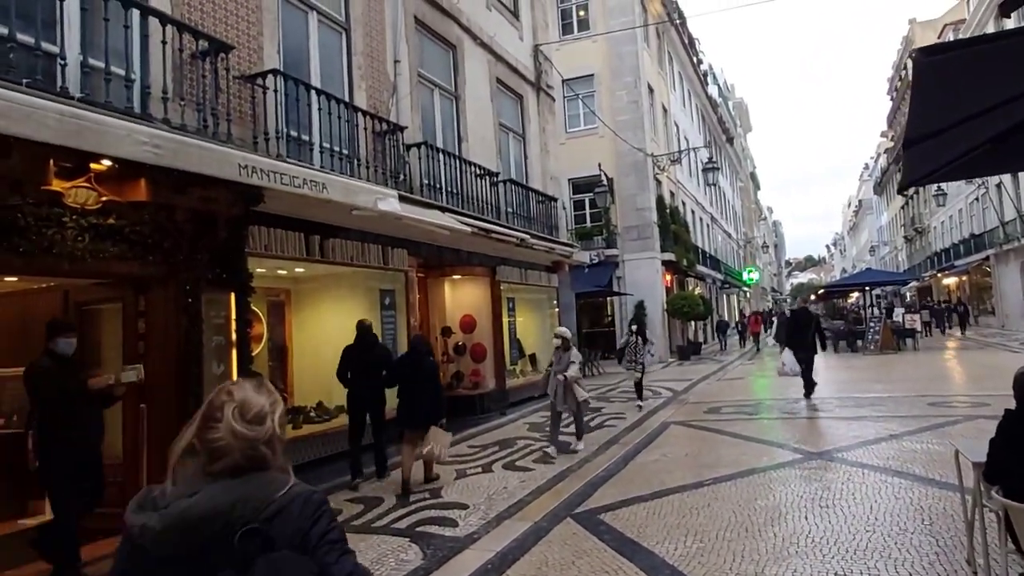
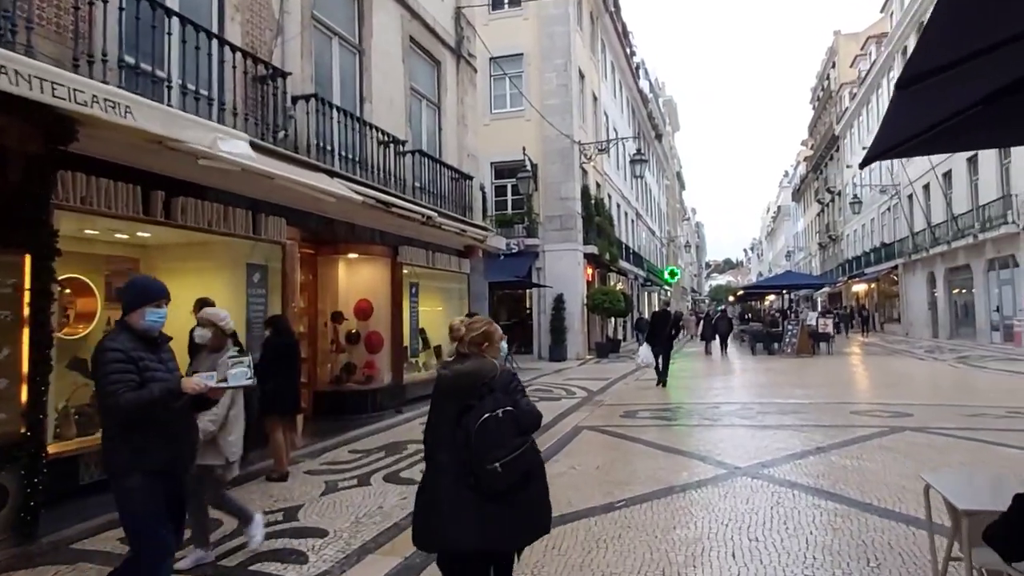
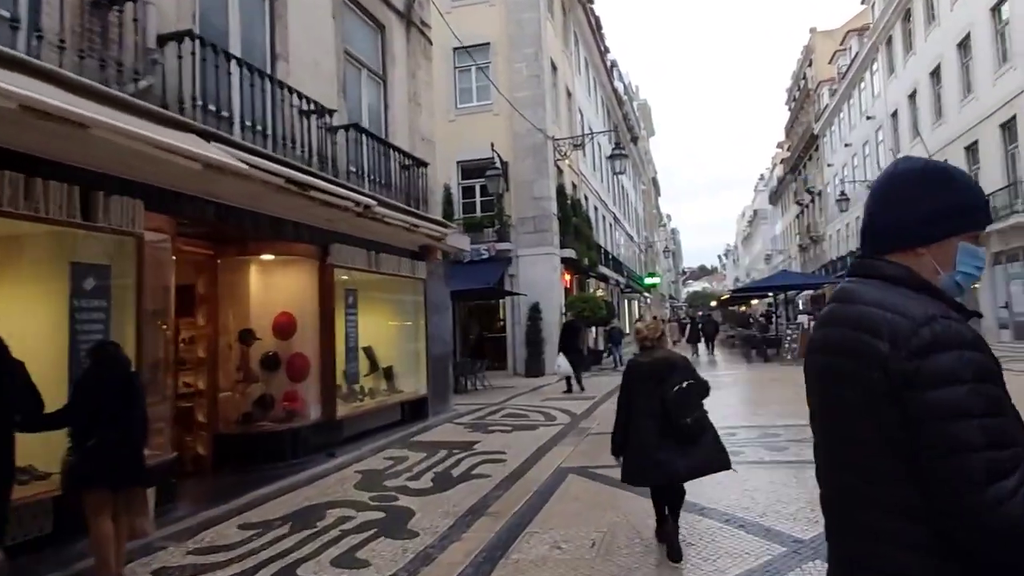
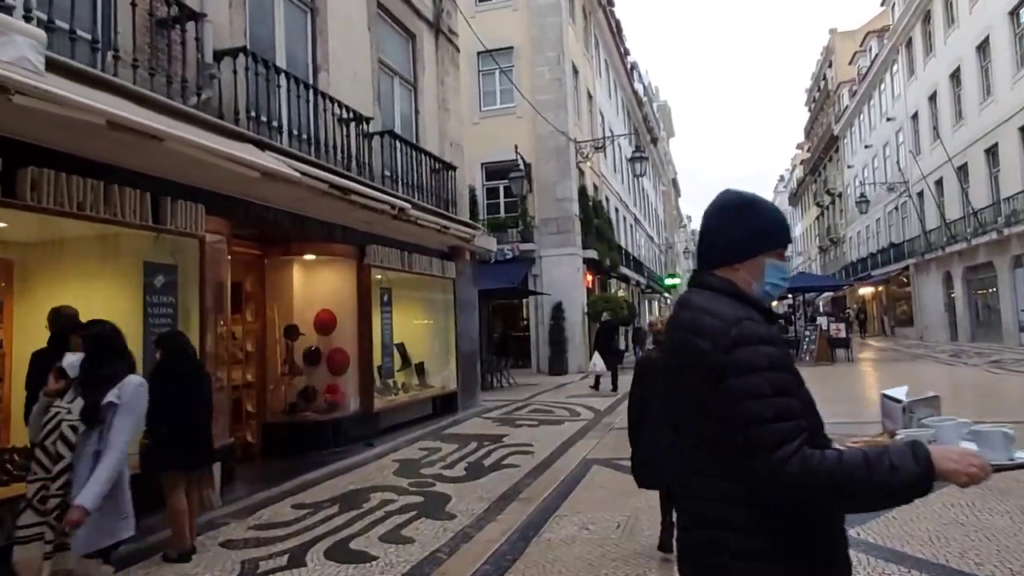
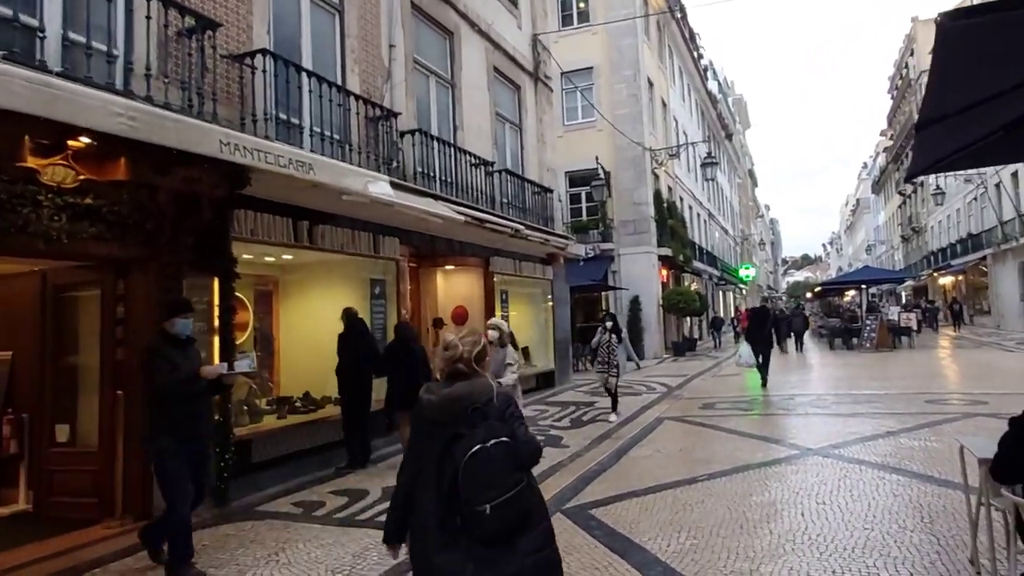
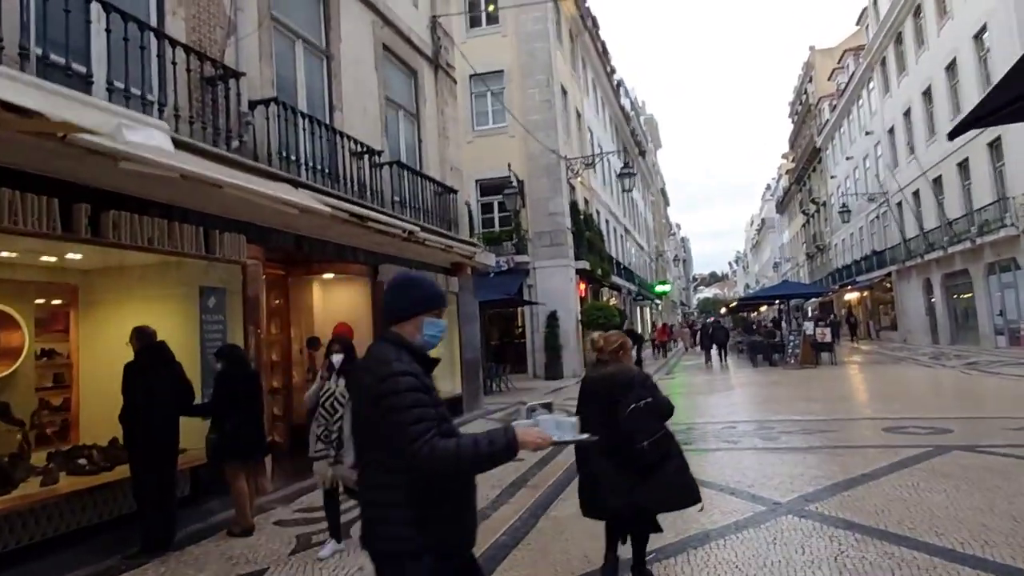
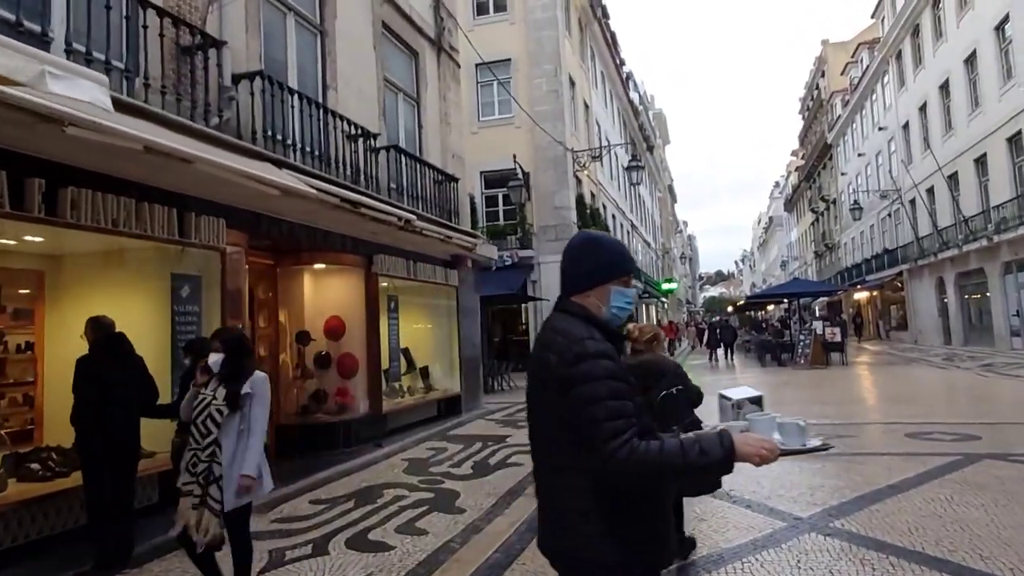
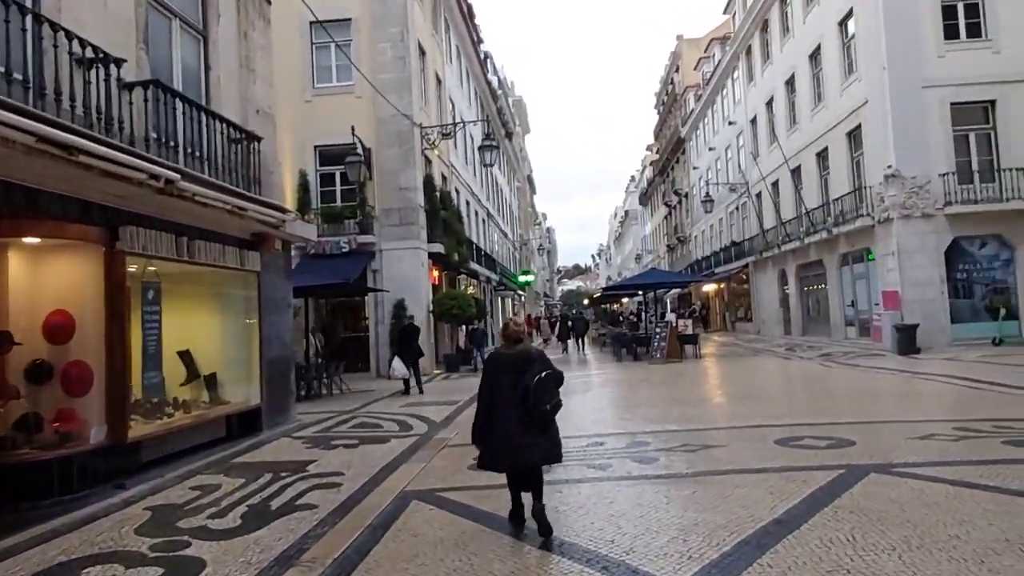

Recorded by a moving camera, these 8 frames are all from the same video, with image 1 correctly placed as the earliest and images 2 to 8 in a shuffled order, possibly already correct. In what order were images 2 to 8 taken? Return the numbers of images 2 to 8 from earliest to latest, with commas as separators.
5, 2, 6, 7, 4, 3, 8
